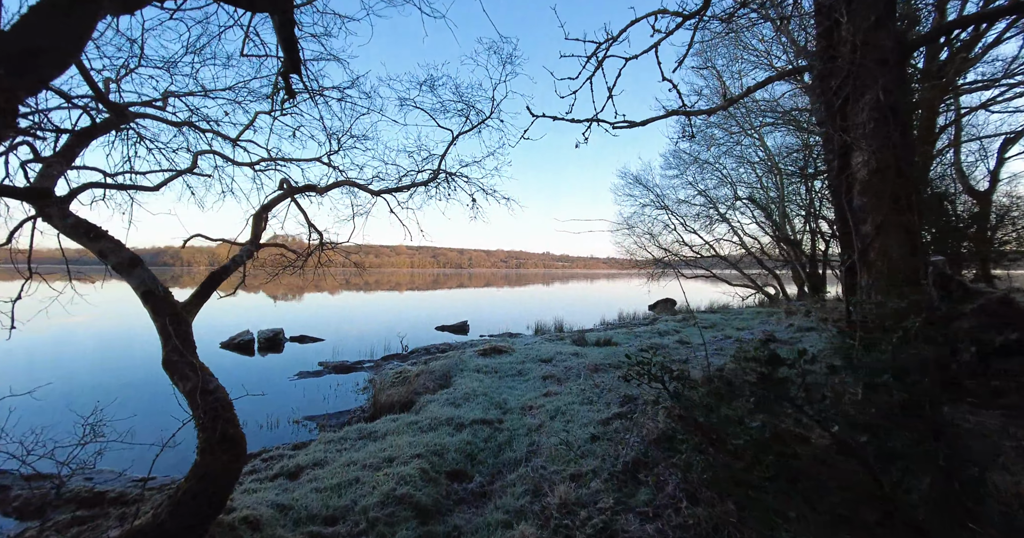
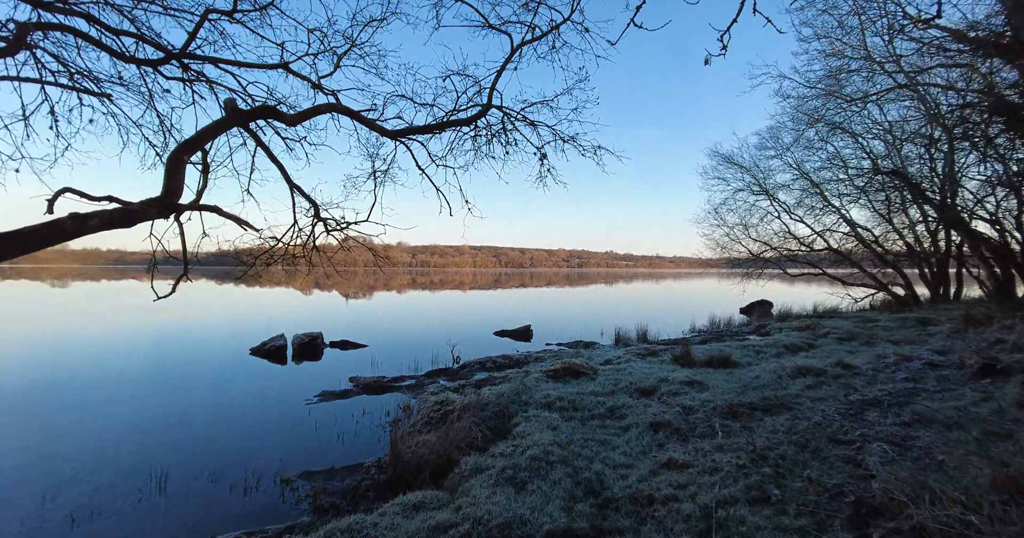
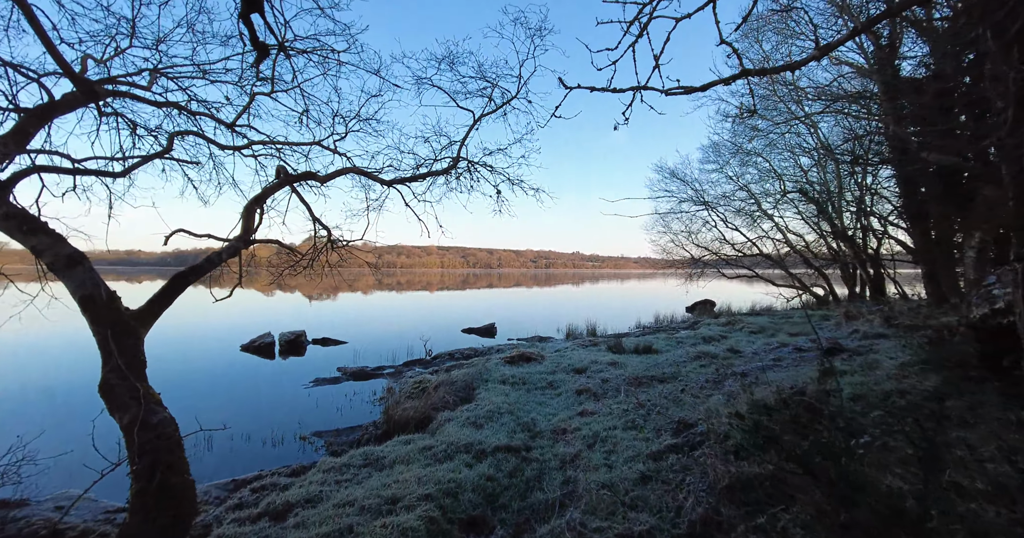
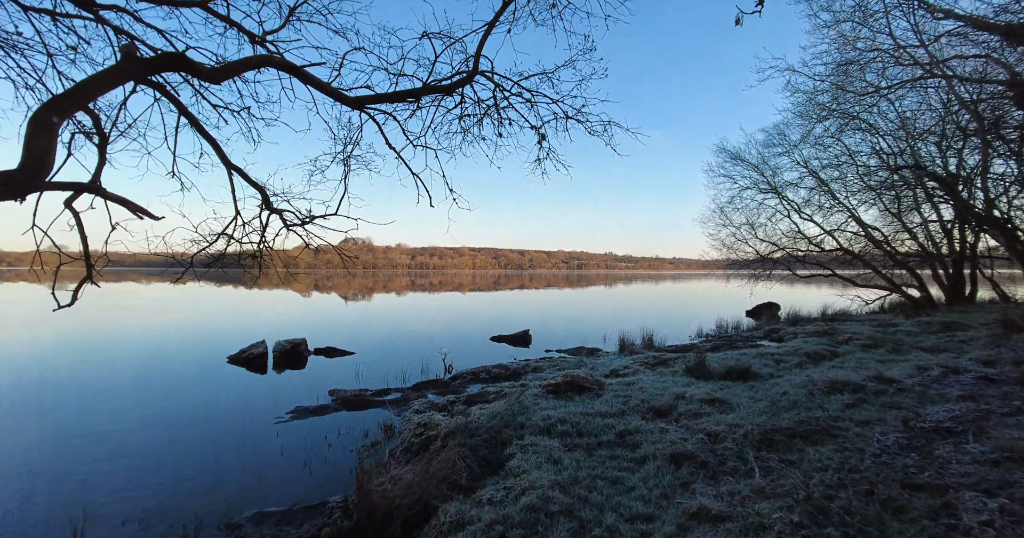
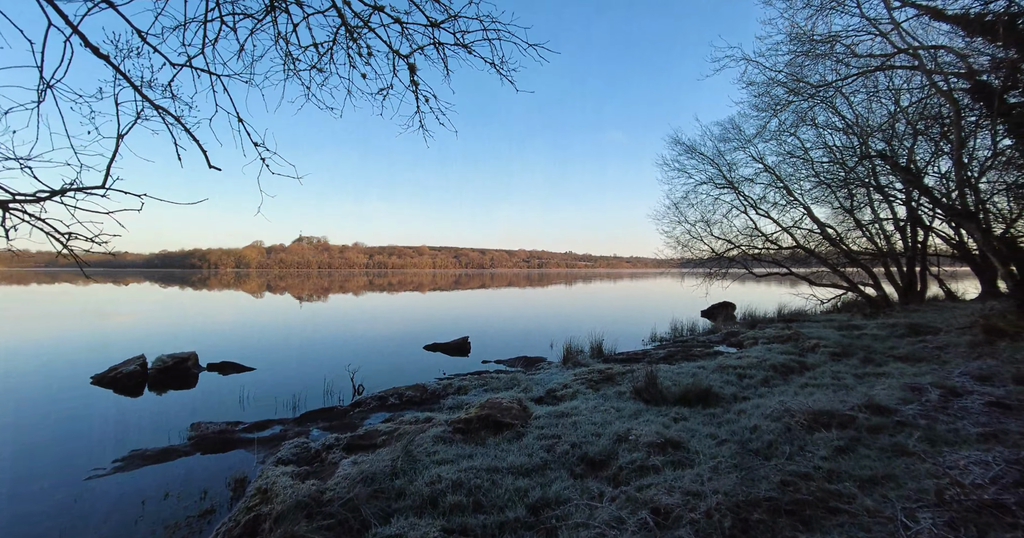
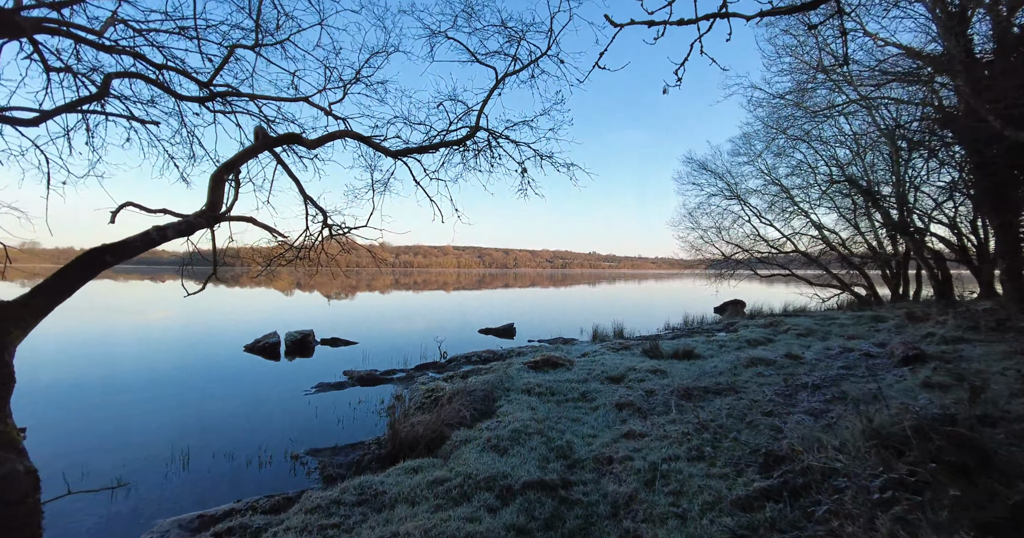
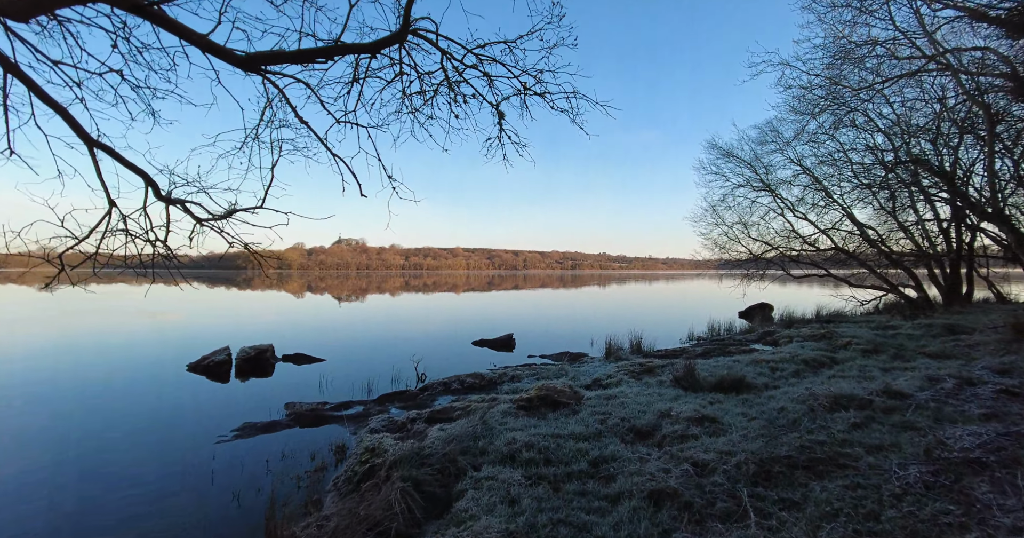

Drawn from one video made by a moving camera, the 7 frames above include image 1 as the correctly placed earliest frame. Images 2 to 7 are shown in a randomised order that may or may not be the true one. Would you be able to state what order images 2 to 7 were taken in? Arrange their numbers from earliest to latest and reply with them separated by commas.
3, 6, 2, 4, 7, 5
